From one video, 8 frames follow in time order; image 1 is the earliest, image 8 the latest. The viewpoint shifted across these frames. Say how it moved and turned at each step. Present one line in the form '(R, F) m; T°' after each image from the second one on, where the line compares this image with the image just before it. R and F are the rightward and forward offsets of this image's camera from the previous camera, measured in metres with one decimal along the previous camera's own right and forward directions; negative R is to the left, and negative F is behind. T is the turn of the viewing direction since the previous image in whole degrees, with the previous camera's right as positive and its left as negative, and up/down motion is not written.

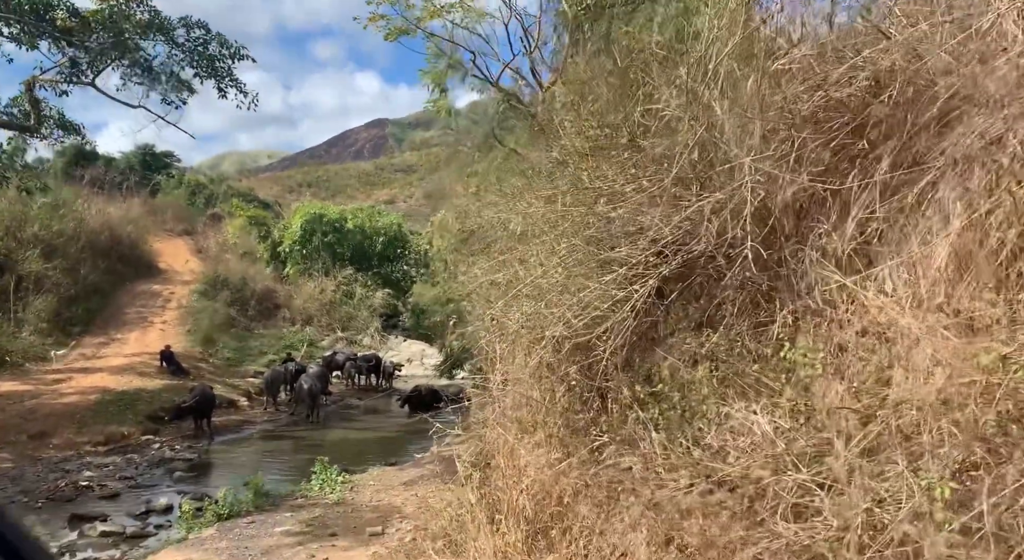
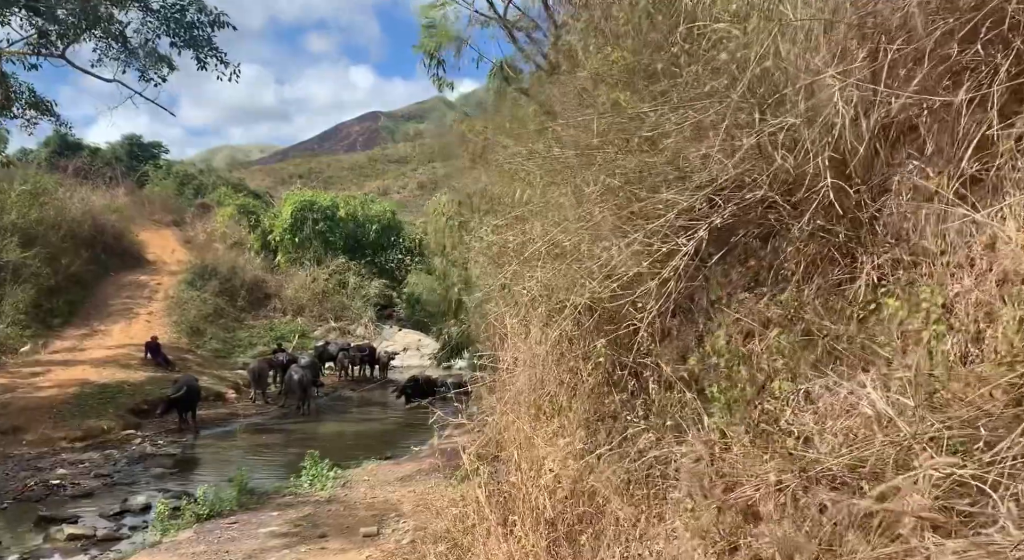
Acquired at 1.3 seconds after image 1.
(-0.1, +0.9) m; 0°
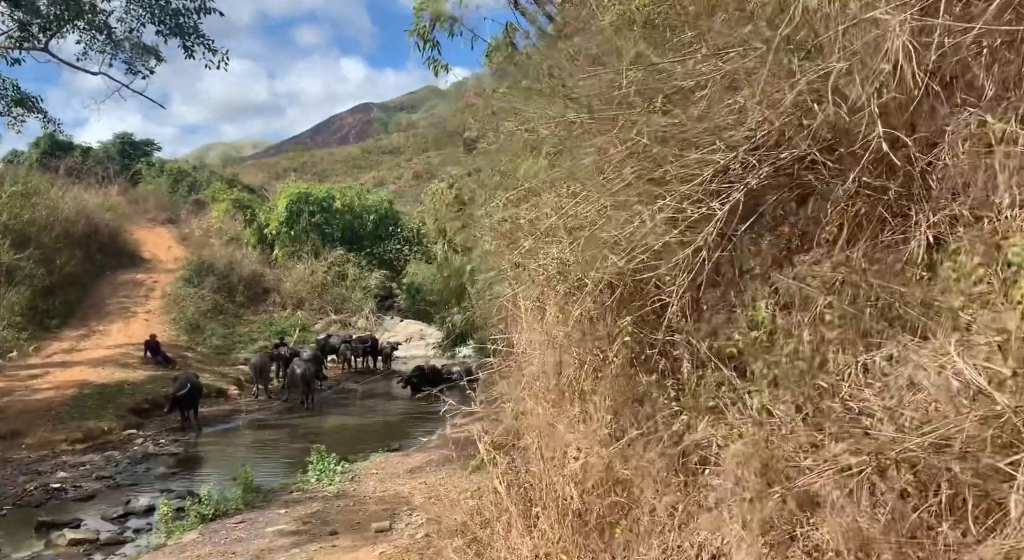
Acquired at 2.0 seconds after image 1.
(-0.1, +0.3) m; 0°
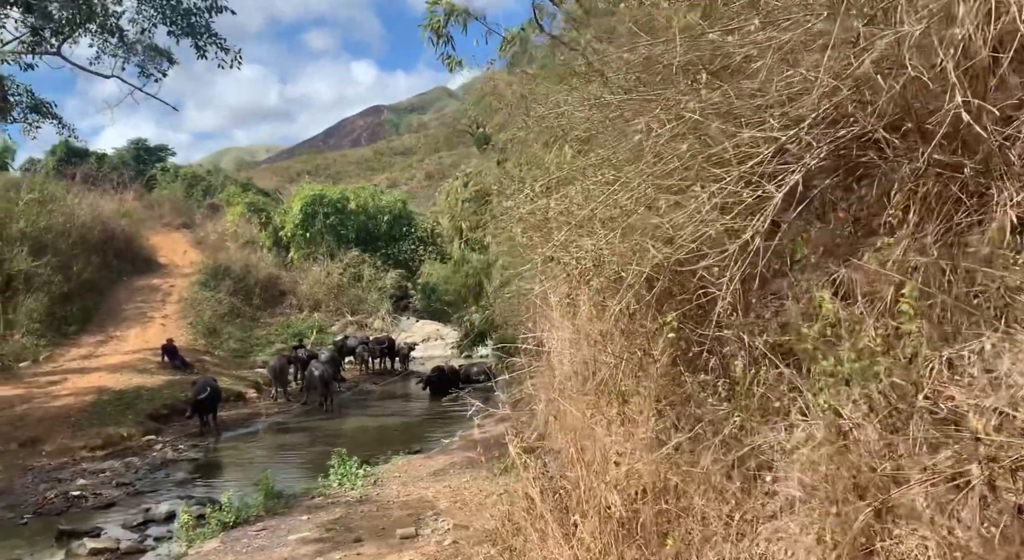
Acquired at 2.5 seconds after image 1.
(-0.1, +0.3) m; -1°
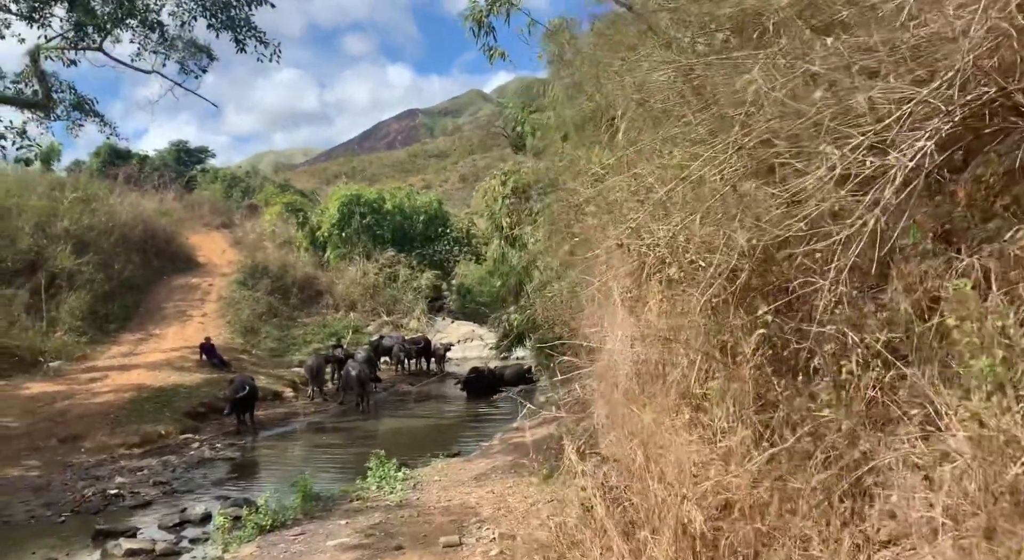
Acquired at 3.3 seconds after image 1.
(-0.2, +0.4) m; -2°
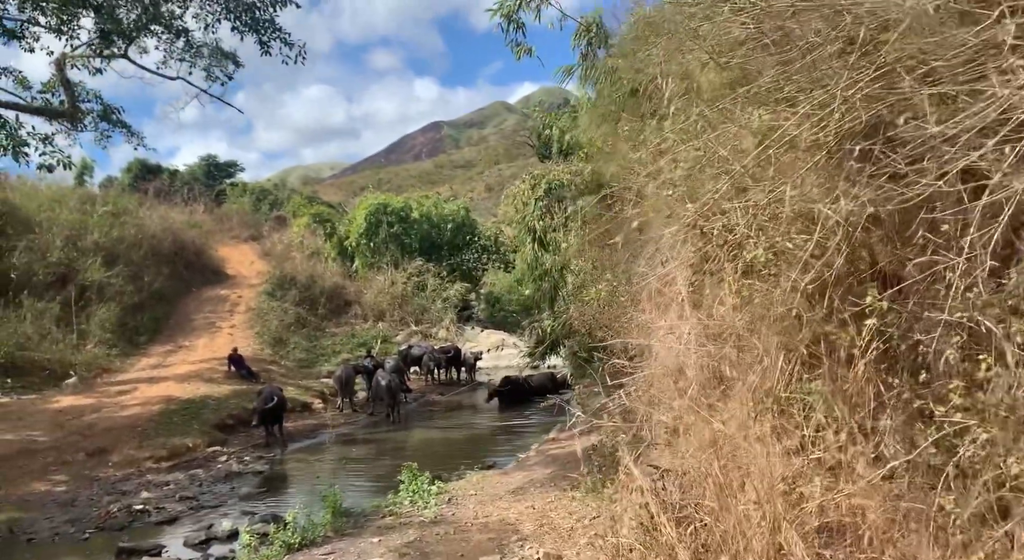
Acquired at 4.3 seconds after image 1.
(-0.1, +0.5) m; -2°
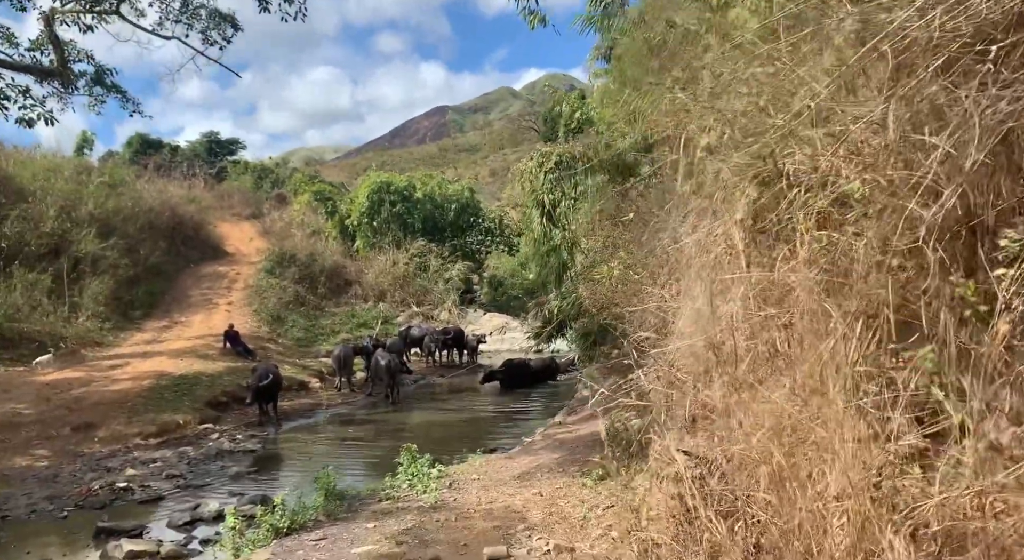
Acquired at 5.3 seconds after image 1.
(-0.1, +0.6) m; 0°
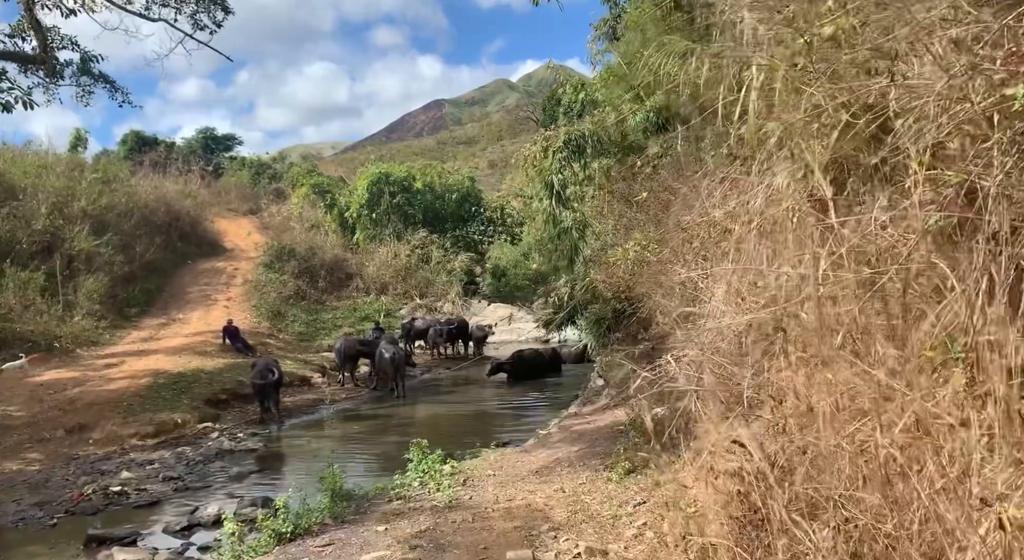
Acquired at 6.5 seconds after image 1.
(-0.1, +0.6) m; 0°
